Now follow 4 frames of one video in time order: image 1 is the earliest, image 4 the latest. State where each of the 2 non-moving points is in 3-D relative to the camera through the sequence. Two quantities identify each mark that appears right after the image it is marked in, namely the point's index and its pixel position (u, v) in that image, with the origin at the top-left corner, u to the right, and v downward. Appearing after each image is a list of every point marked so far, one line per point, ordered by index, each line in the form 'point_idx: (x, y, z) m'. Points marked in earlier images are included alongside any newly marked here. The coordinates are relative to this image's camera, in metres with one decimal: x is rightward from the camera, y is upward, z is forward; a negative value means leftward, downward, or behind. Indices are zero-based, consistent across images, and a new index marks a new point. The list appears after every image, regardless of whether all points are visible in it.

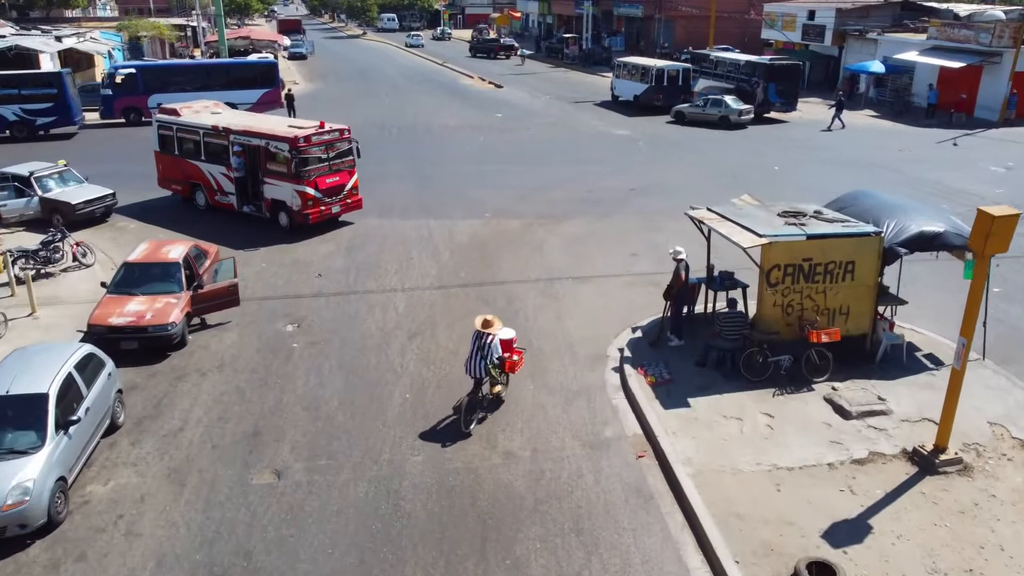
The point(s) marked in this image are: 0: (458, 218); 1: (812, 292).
0: (-1.3, +1.7, +19.4) m
1: (+4.2, -0.1, +11.0) m
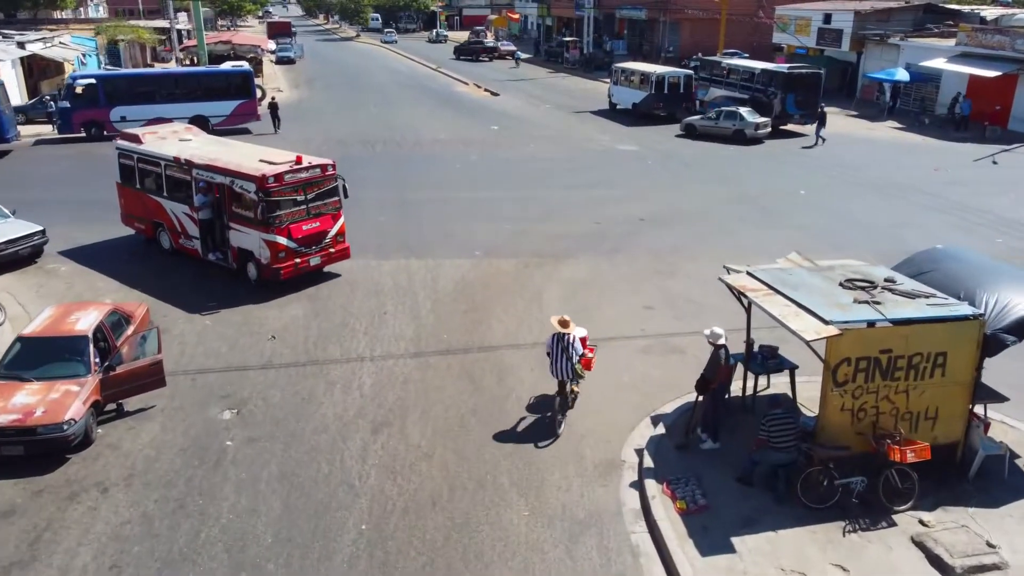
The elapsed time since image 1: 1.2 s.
0: (-1.5, +0.7, +16.9) m
1: (+4.1, -1.1, +8.4) m
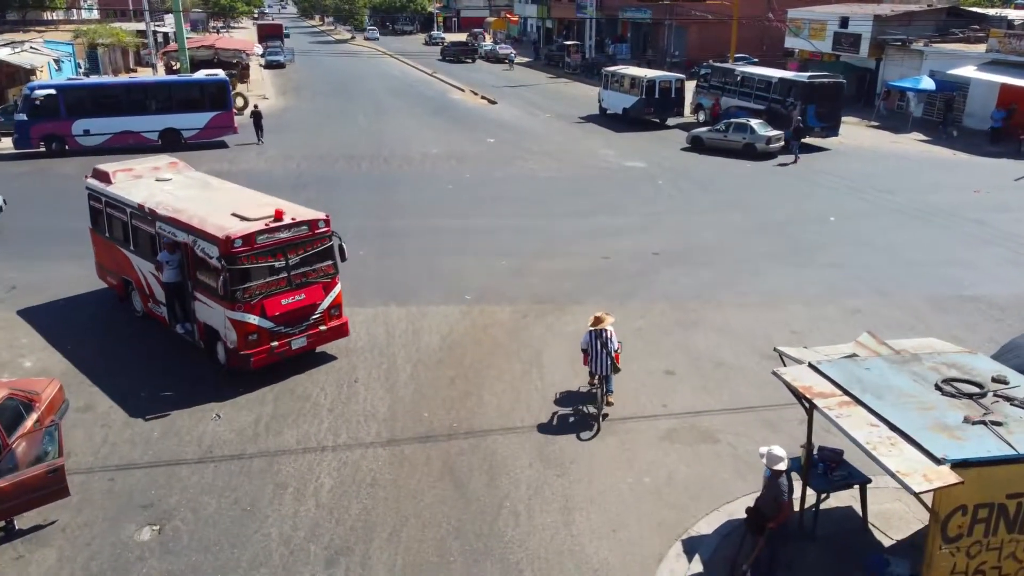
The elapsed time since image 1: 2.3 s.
0: (-1.5, -0.3, +14.6) m
1: (+4.0, -2.1, +6.2) m
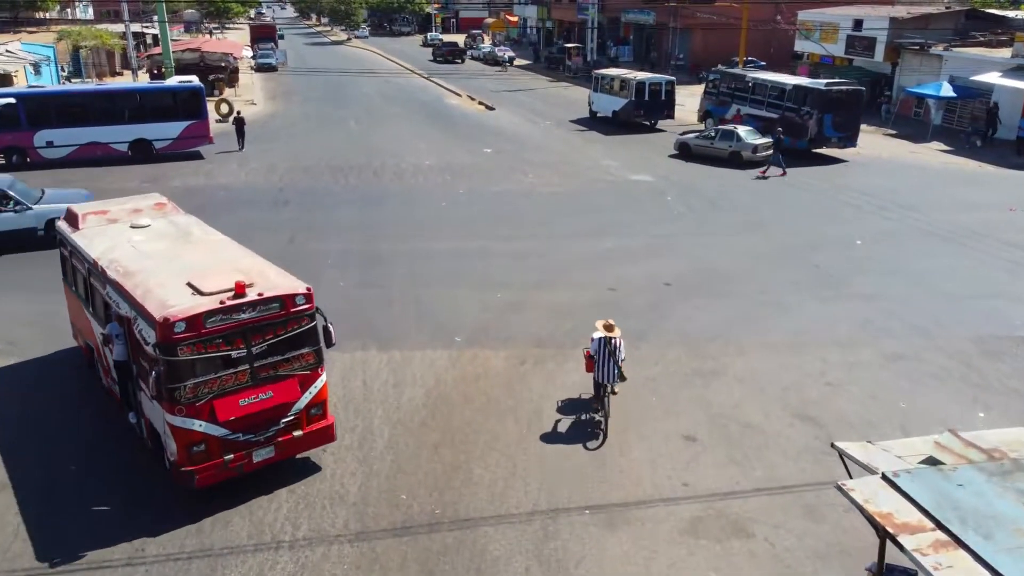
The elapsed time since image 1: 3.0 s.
0: (-1.6, -1.0, +12.9) m
1: (+3.9, -2.7, +4.5) m
